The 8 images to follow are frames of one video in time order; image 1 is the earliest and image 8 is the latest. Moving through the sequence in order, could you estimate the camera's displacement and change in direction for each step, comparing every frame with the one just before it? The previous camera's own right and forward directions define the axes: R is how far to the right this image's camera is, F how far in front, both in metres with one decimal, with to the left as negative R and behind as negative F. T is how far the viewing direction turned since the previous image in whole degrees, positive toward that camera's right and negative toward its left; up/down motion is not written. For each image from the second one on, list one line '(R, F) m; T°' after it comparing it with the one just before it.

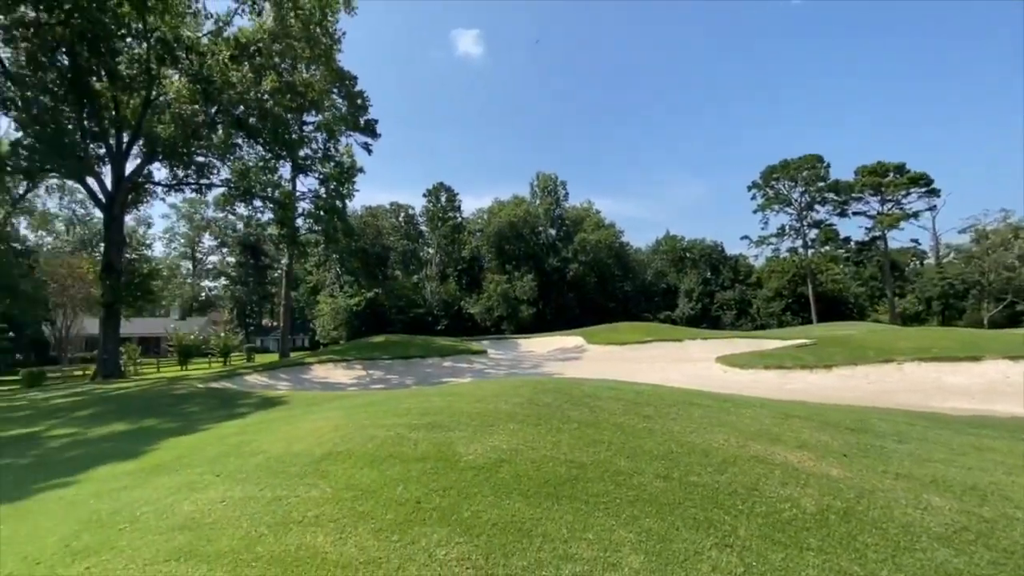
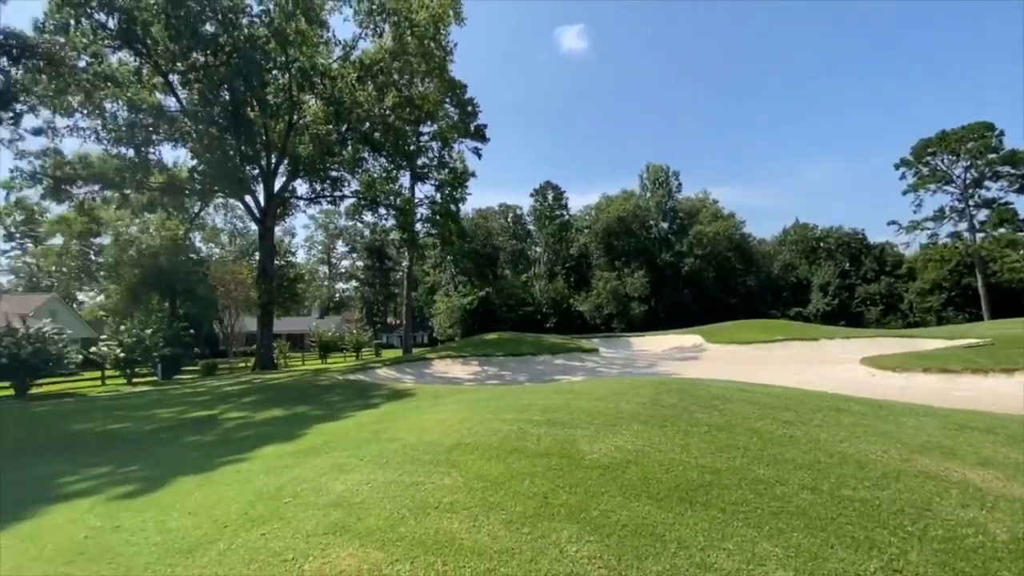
(-0.1, 0.0) m; -12°
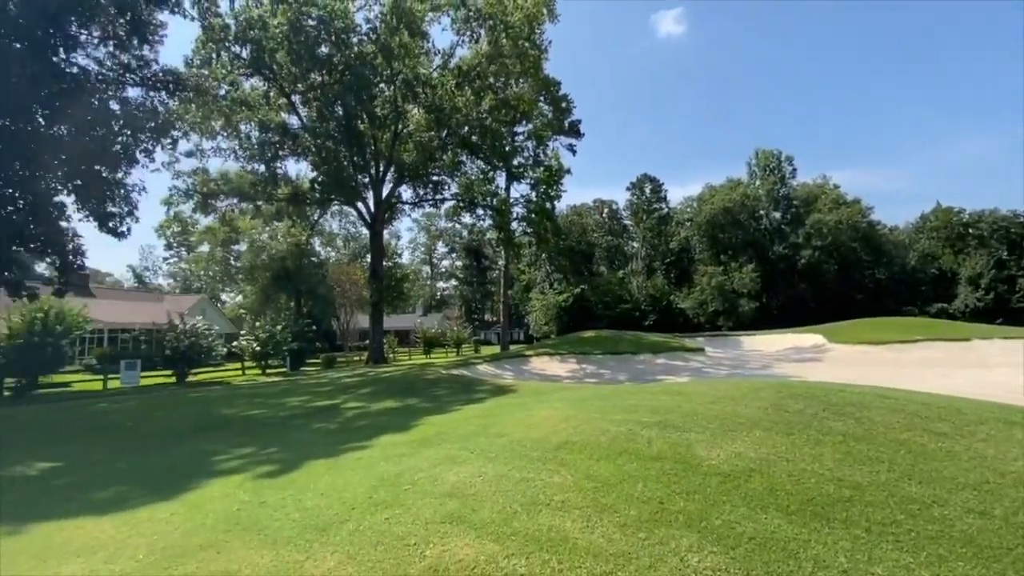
(-0.1, 0.0) m; -11°
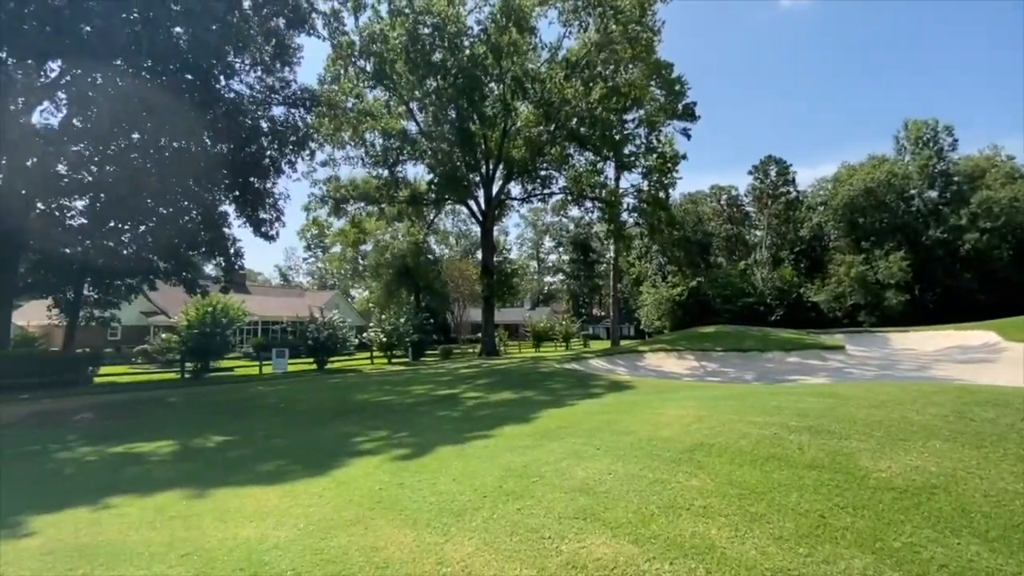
(-0.2, +0.1) m; -12°
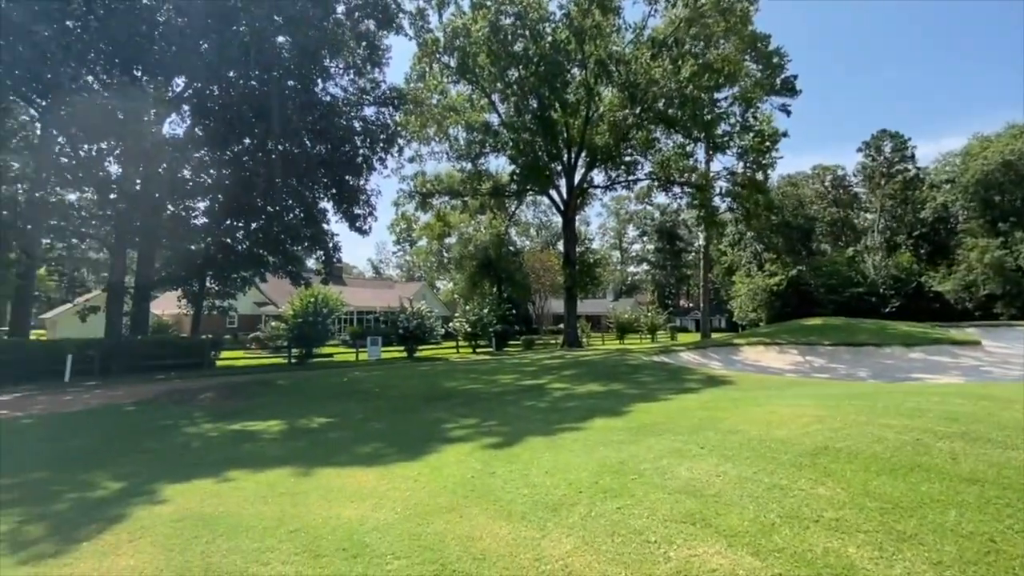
(-0.1, +0.2) m; -9°
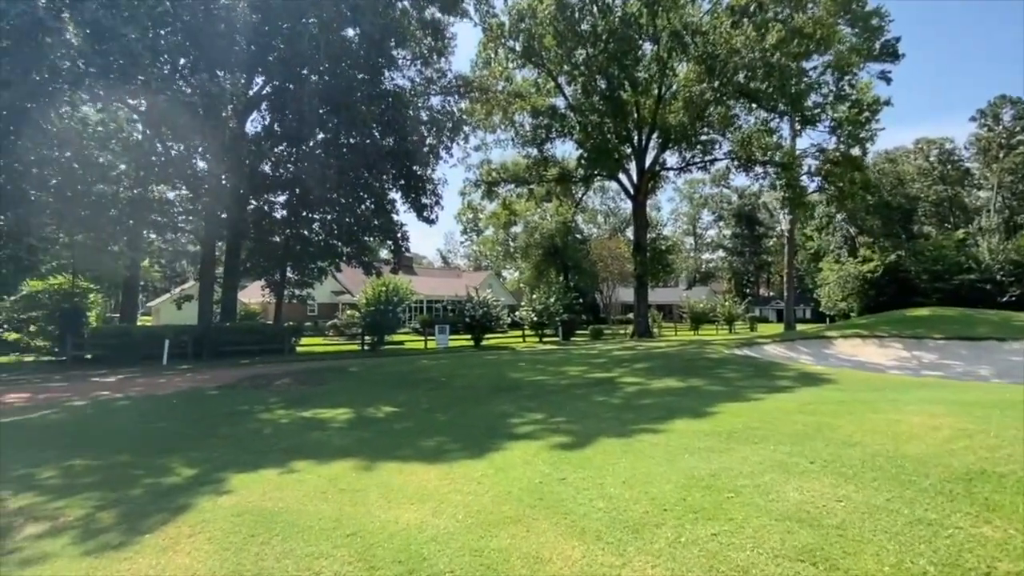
(0.0, +0.5) m; -8°
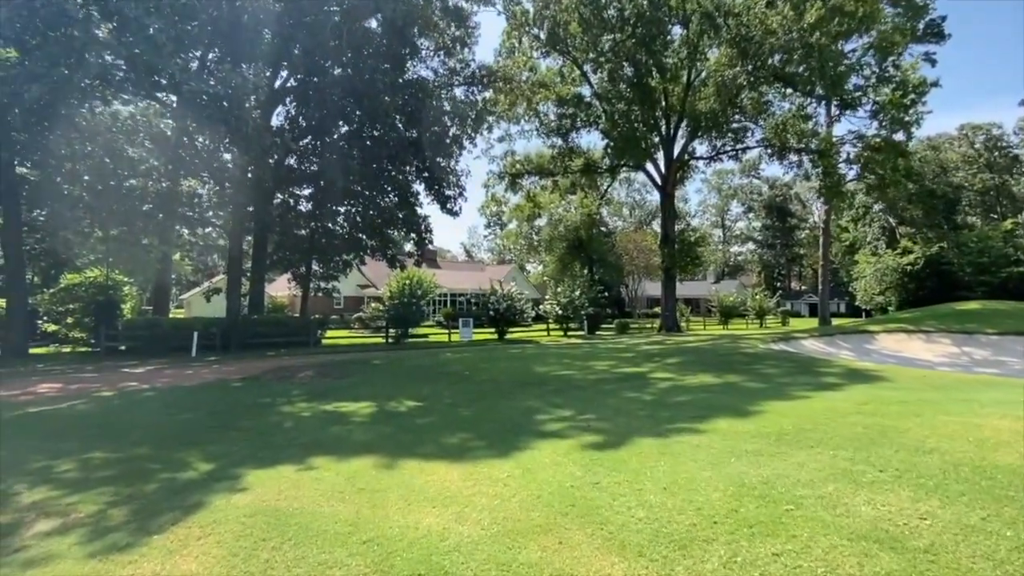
(0.0, +0.3) m; -3°
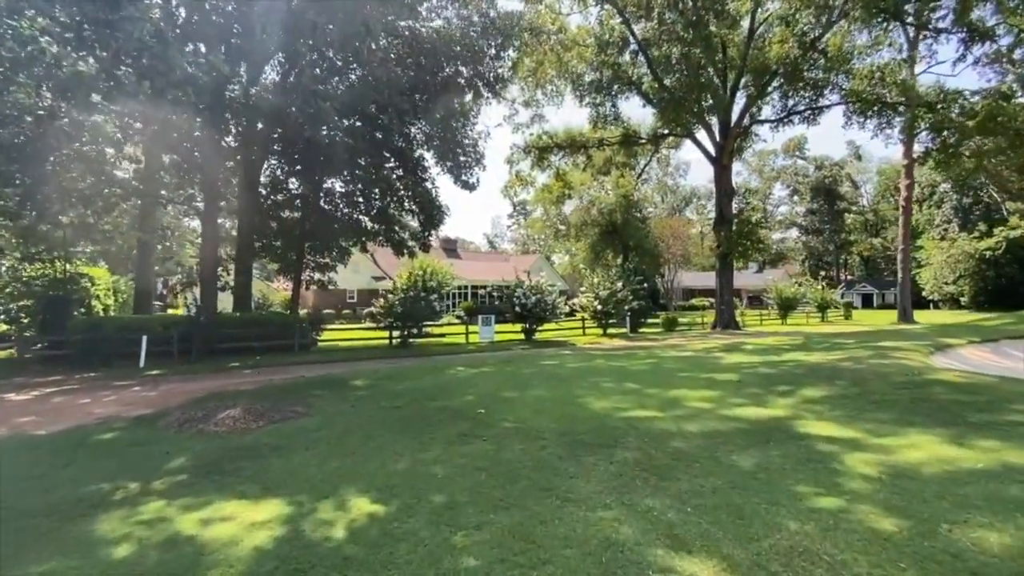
(-0.2, +4.2) m; -3°
